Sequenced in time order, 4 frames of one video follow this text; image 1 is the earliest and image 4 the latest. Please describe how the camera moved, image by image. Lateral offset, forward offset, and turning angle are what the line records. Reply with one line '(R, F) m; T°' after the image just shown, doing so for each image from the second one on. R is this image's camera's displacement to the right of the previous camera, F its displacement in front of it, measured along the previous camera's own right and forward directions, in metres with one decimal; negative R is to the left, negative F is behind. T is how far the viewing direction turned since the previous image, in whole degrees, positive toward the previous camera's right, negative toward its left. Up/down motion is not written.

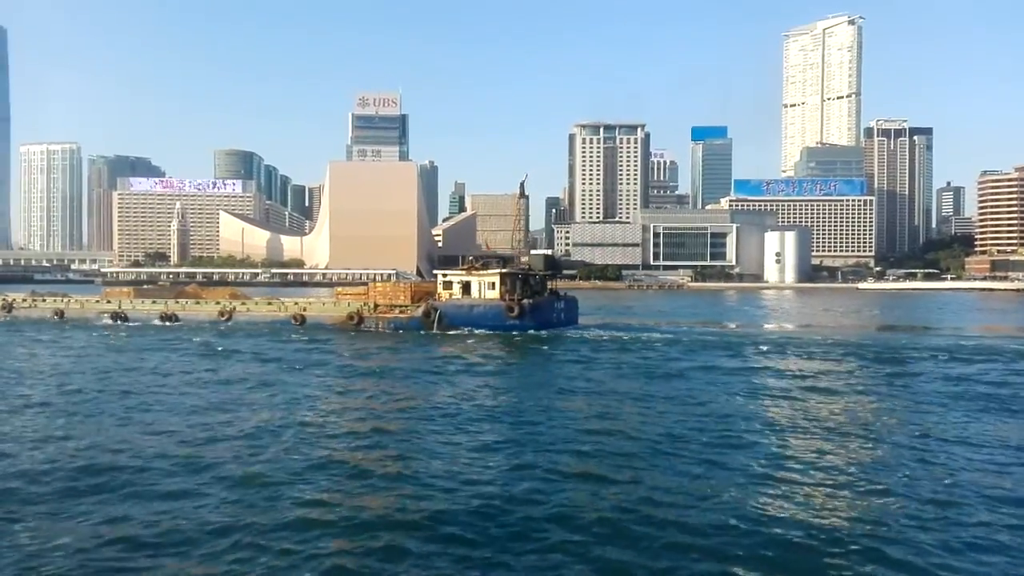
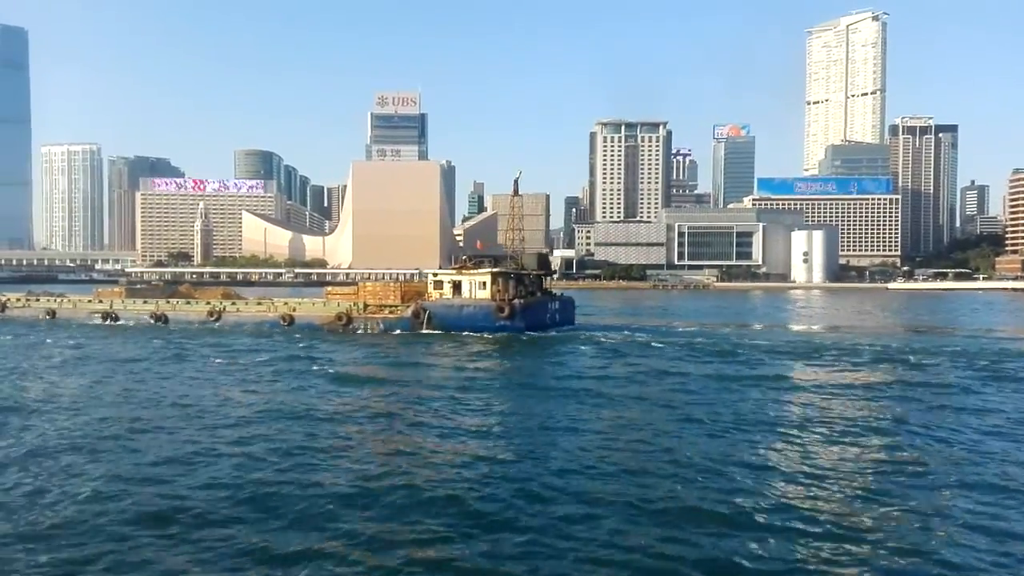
(-0.5, +0.4) m; -1°
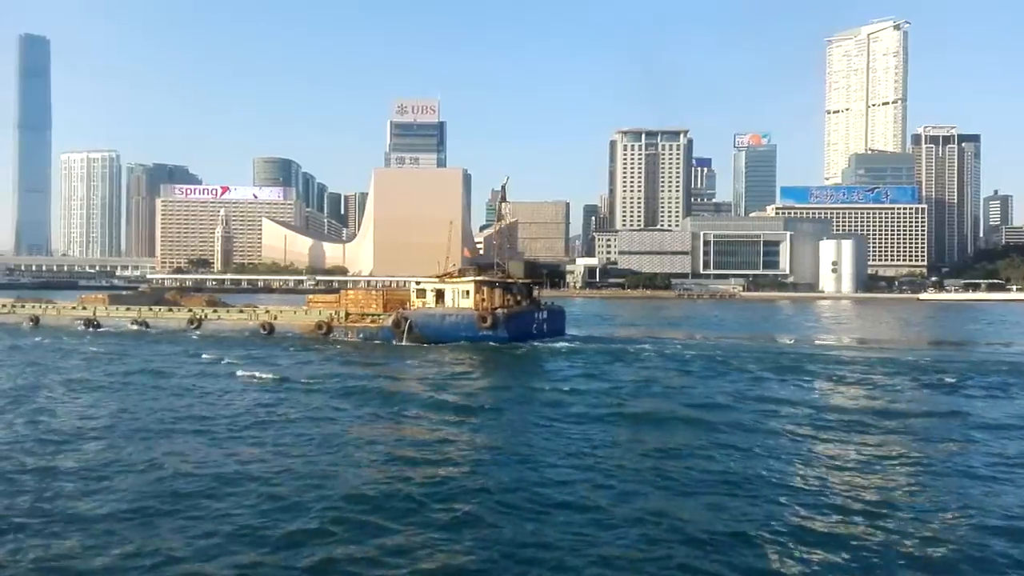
(-0.6, +0.6) m; -1°
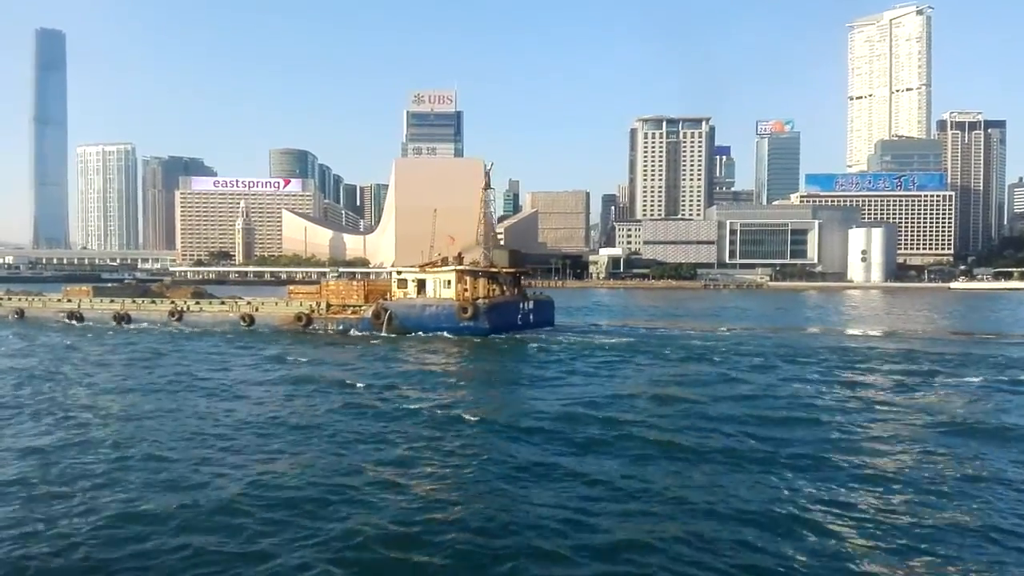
(-0.6, +0.5) m; -1°
